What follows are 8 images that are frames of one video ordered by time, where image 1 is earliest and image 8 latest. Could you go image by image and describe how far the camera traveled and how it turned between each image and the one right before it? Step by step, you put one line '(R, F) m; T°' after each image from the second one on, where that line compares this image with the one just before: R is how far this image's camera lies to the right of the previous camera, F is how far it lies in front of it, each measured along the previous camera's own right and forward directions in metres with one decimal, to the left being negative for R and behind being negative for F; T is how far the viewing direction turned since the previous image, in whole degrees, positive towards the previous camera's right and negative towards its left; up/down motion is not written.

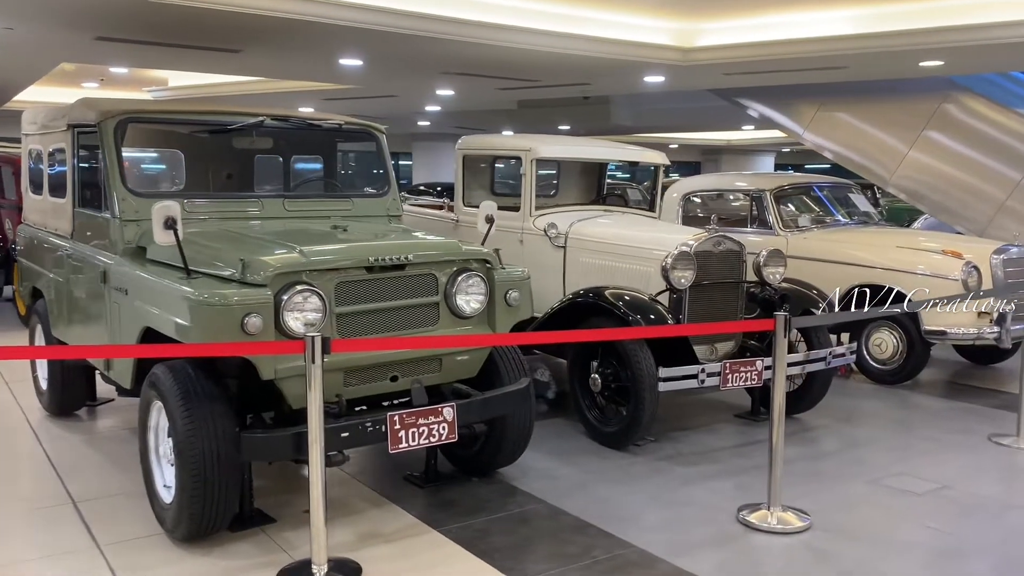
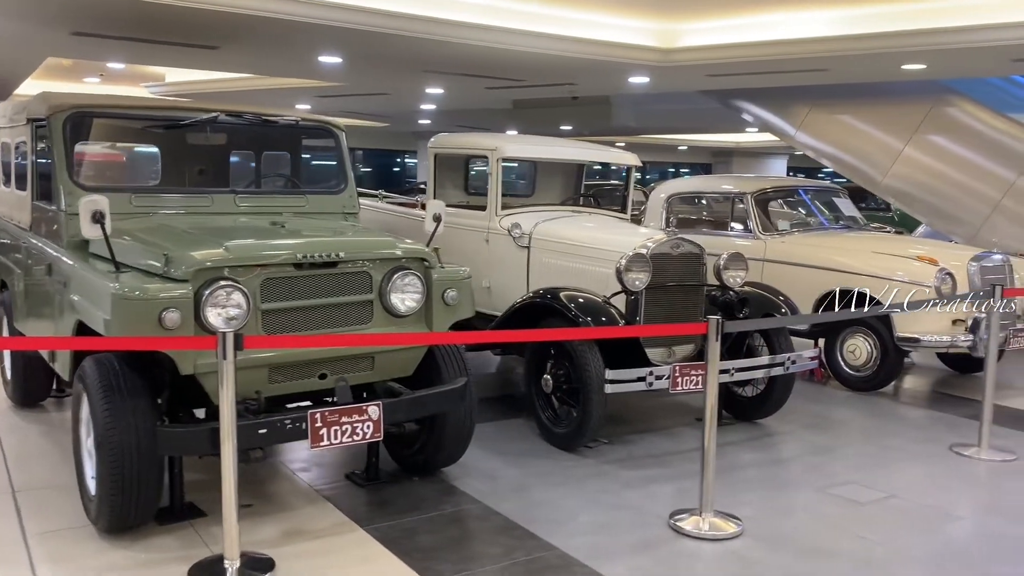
(+0.4, 0.0) m; -1°
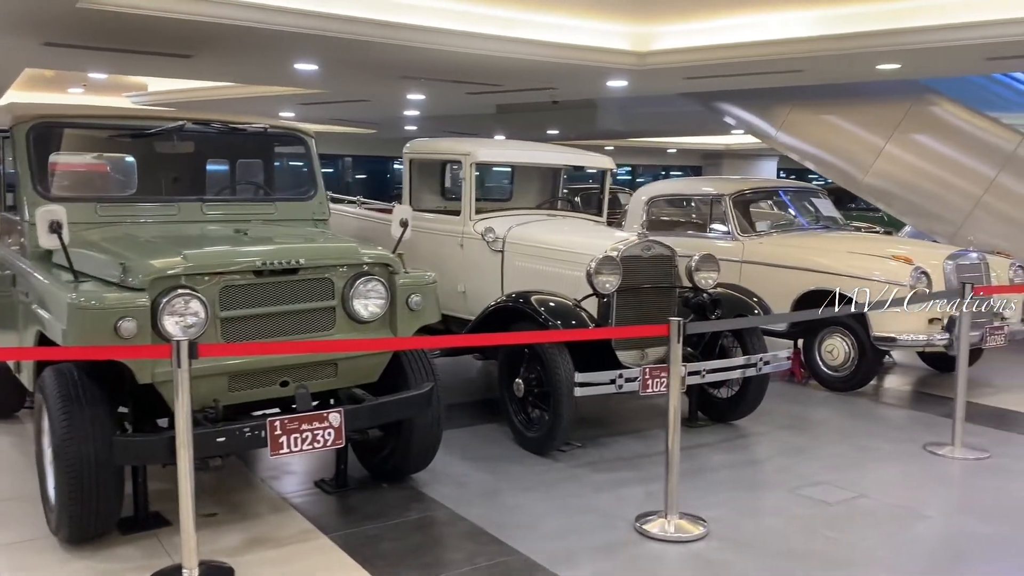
(+0.1, 0.0) m; 0°
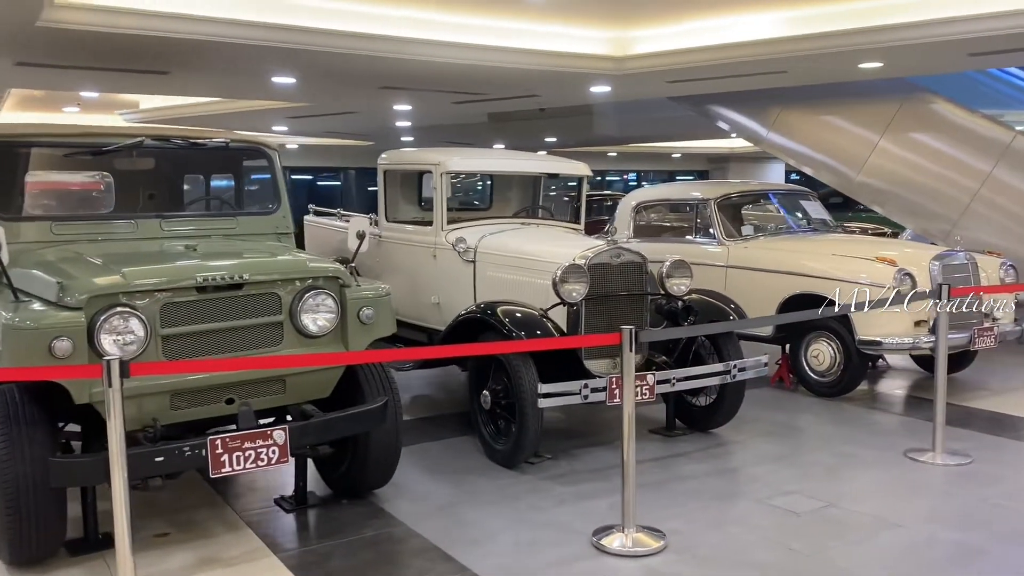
(+0.3, +0.1) m; -1°
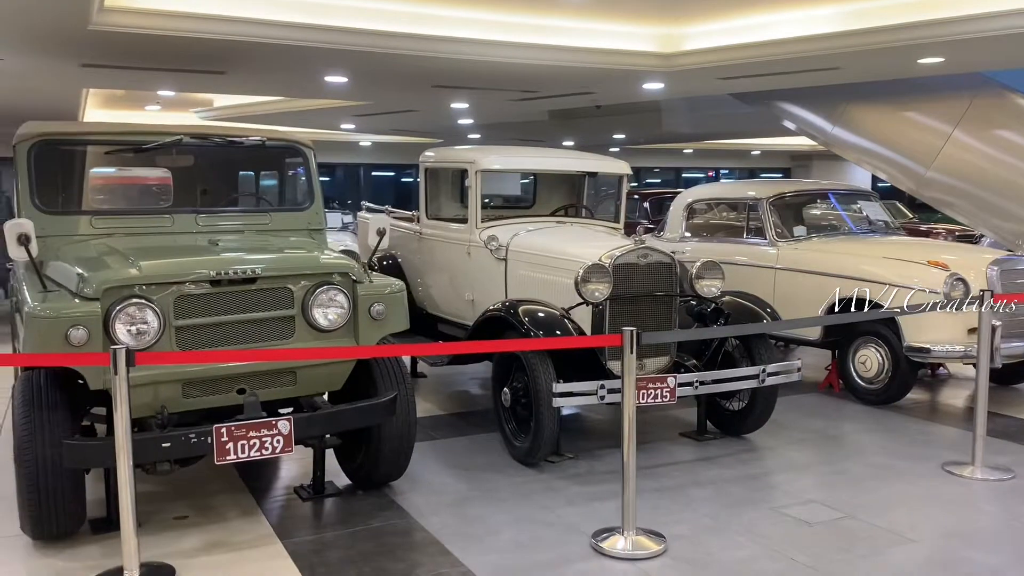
(+0.3, 0.0) m; -6°
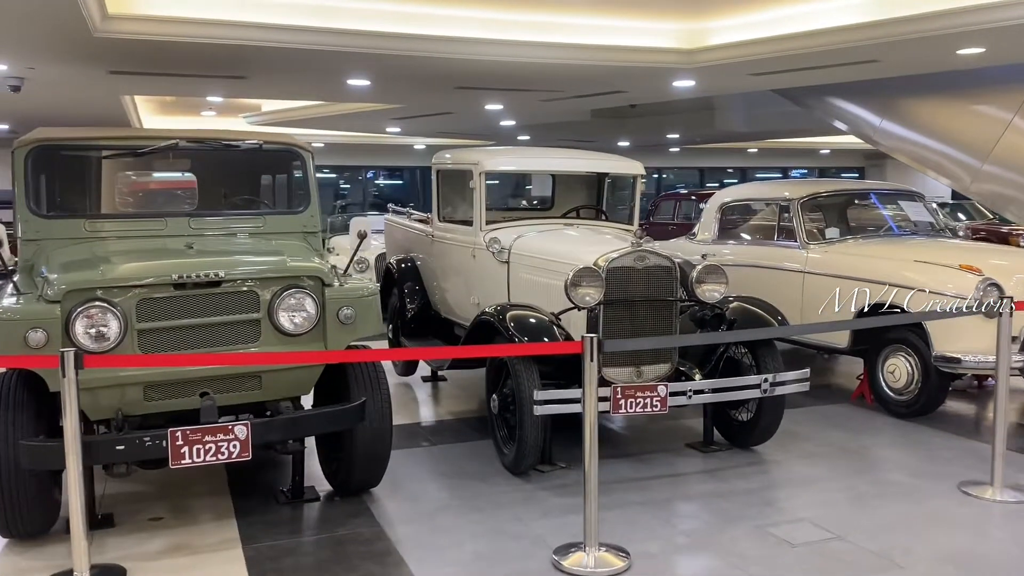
(+0.4, +0.1) m; -5°
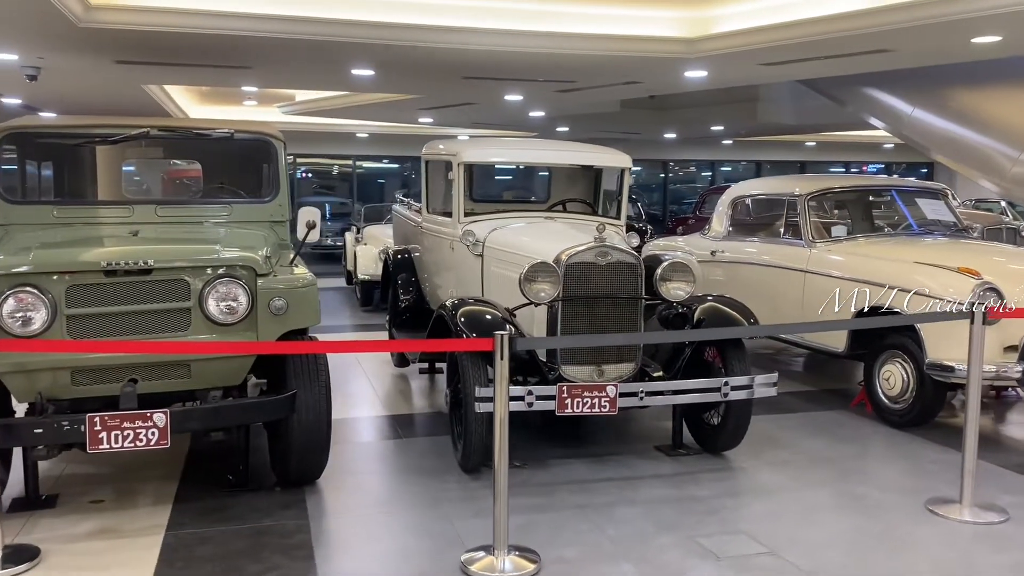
(+0.6, +0.1) m; -4°
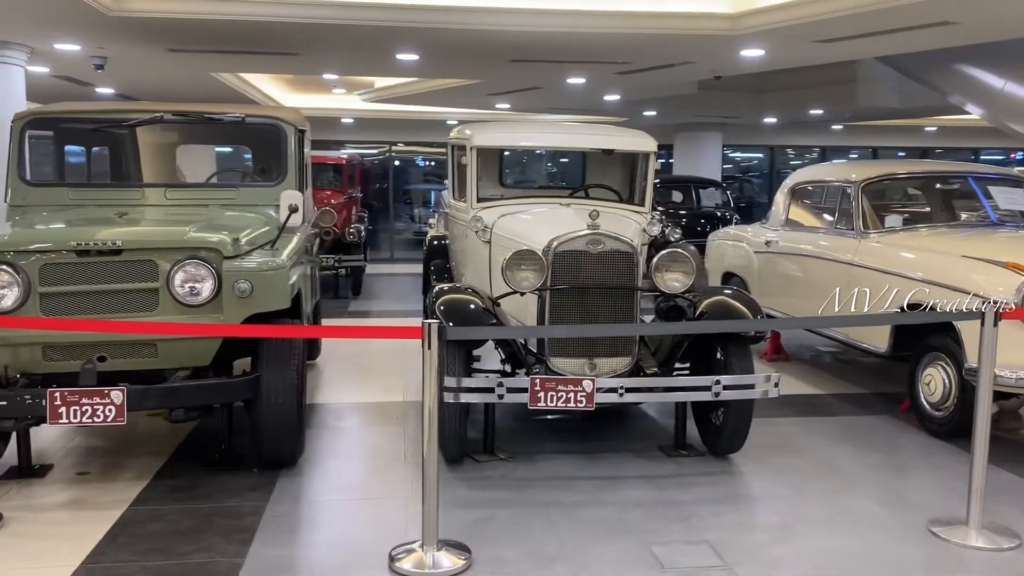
(+0.7, +0.2) m; -8°
